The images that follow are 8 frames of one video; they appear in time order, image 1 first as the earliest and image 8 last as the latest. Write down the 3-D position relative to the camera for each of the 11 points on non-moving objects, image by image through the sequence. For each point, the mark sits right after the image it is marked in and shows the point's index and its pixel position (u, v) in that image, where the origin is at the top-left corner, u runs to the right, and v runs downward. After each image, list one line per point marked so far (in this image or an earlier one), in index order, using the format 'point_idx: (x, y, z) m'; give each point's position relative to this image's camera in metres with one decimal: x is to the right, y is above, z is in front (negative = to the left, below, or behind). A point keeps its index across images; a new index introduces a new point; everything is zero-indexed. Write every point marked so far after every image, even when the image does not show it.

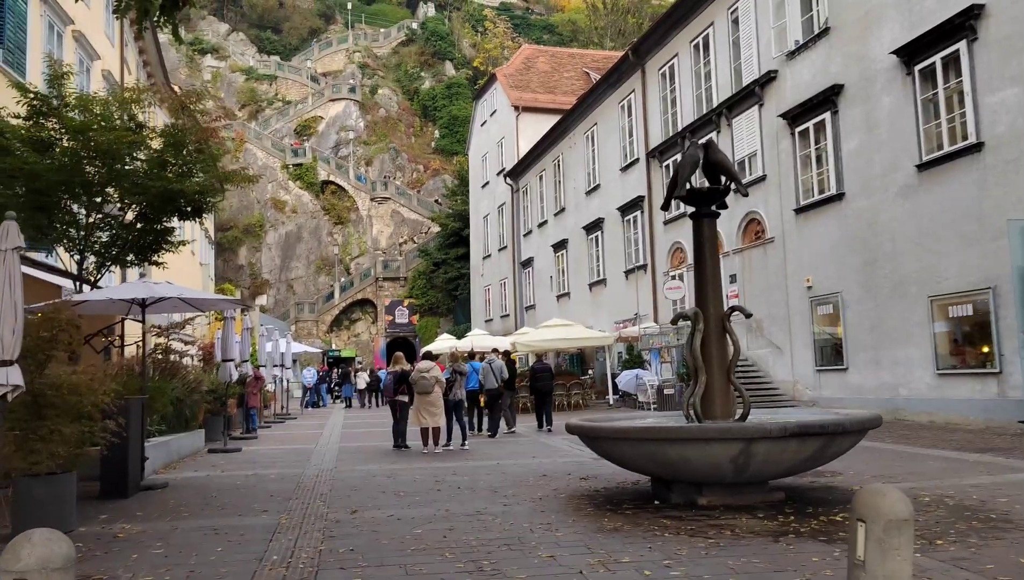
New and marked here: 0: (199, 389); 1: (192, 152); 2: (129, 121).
0: (-5.0, -1.6, +13.1) m
1: (-4.7, +2.1, +12.2) m
2: (-5.6, +2.5, +12.2) m
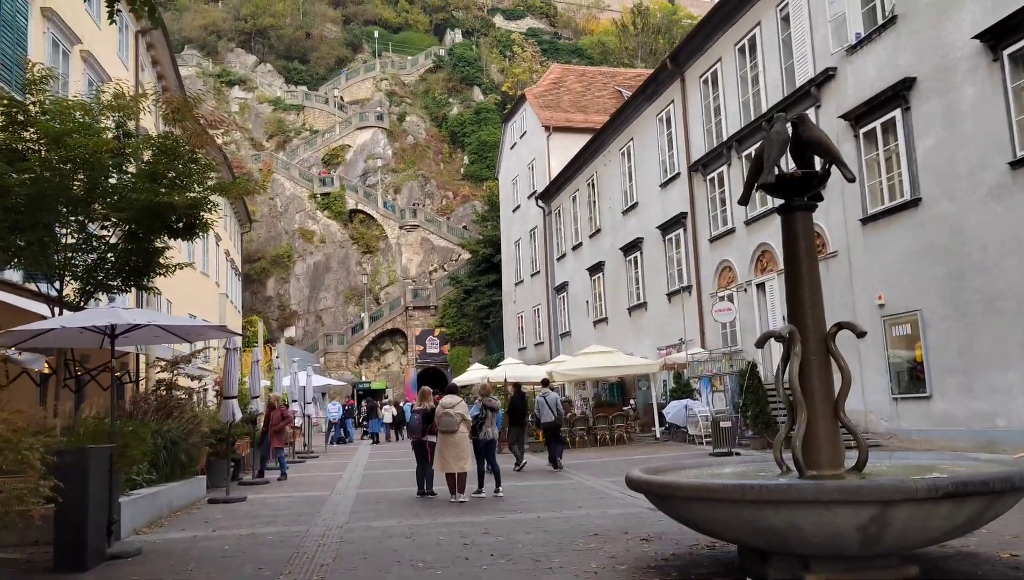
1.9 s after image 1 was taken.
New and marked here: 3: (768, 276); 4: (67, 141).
0: (-4.4, -2.0, +11.6) m
1: (-4.3, +1.7, +10.9) m
2: (-5.2, +2.1, +10.9) m
3: (+5.8, +0.3, +18.7) m
4: (-5.3, +1.8, +9.8) m
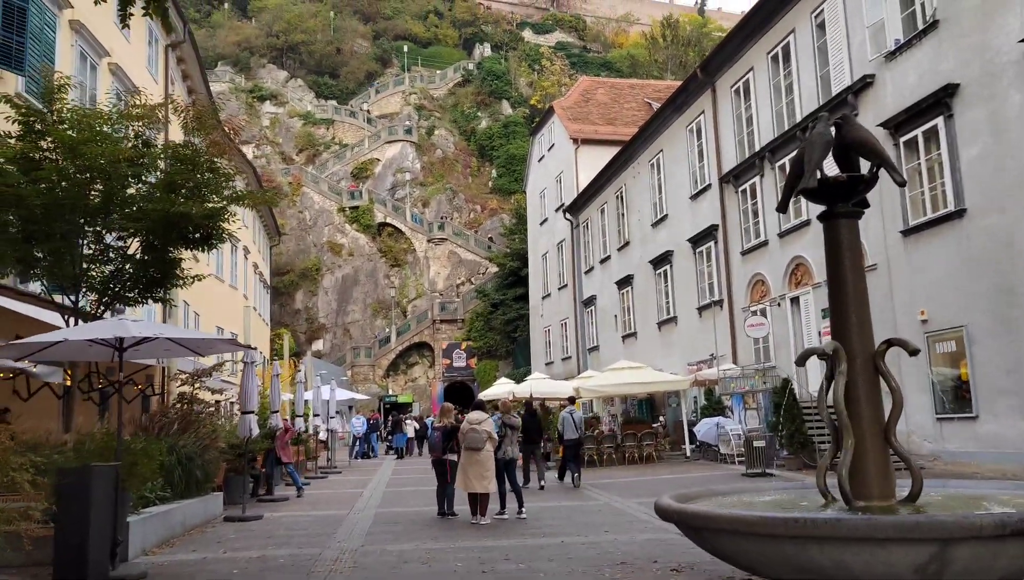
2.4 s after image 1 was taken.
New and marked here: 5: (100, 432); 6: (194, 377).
0: (-4.1, -2.2, +11.4) m
1: (-4.0, +1.5, +10.7) m
2: (-4.9, +1.9, +10.7) m
3: (+6.3, 0.0, +18.1) m
4: (-5.0, +1.6, +9.7) m
5: (-4.7, -1.6, +9.3) m
6: (-5.7, -1.6, +15.0) m
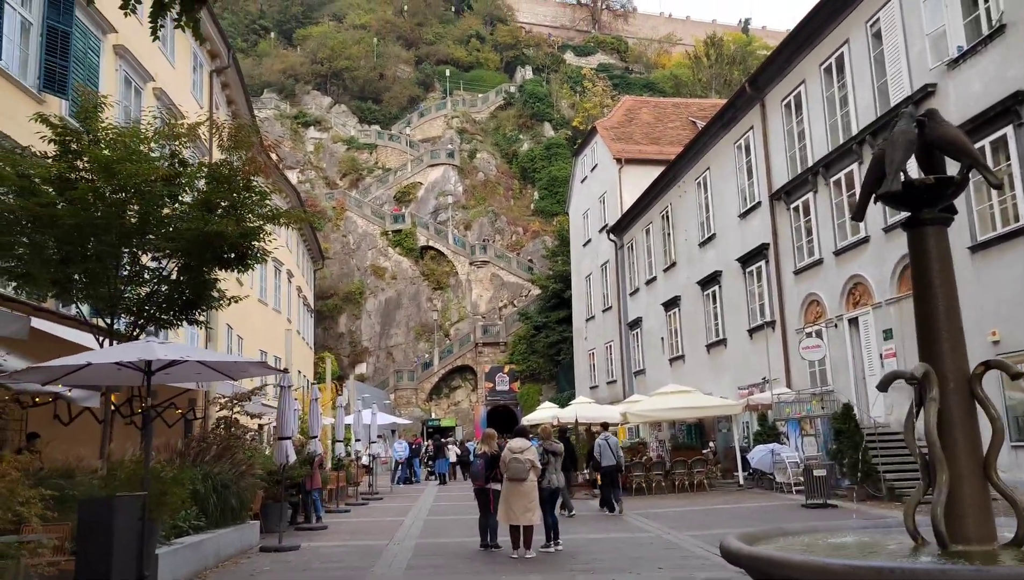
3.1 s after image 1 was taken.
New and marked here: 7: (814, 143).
0: (-3.5, -2.4, +11.0) m
1: (-3.4, +1.3, +10.4) m
2: (-4.3, +1.7, +10.5) m
3: (+7.3, -0.4, +17.3) m
4: (-4.5, +1.4, +9.5) m
5: (-4.2, -1.9, +9.0) m
6: (-4.9, -2.0, +14.7) m
7: (+7.0, +3.4, +19.4) m
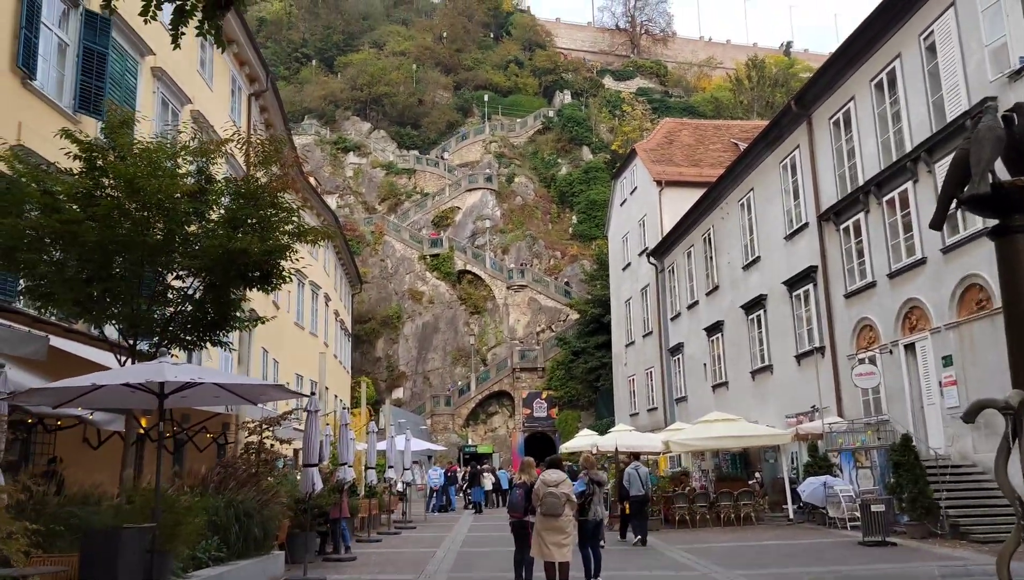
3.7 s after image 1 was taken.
0: (-3.0, -2.7, +10.5) m
1: (-3.0, +1.0, +10.1) m
2: (-3.8, +1.4, +10.2) m
3: (+8.0, -0.9, +16.4) m
4: (-4.1, +1.2, +9.2) m
5: (-3.8, -2.1, +8.6) m
6: (-4.3, -2.4, +14.3) m
7: (+7.9, +2.9, +18.6) m
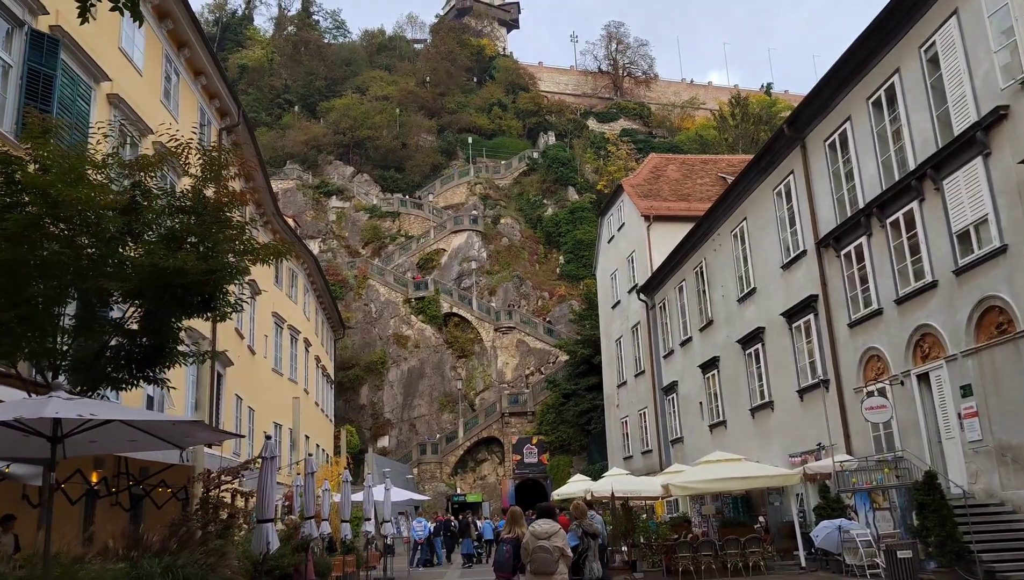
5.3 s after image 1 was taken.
0: (-3.2, -3.1, +9.2) m
1: (-3.2, +0.7, +8.9) m
2: (-4.1, +1.1, +9.1) m
3: (+7.7, -1.4, +15.3) m
4: (-4.3, +0.9, +8.0) m
5: (-3.9, -2.3, +7.3) m
6: (-4.5, -2.9, +13.0) m
7: (+7.5, +2.3, +17.7) m
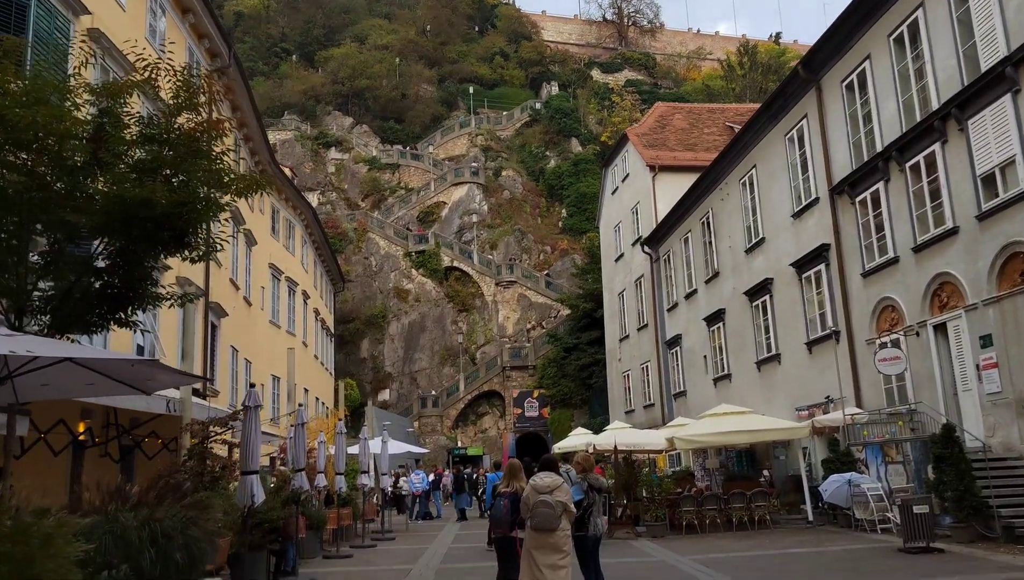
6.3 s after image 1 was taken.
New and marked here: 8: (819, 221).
0: (-3.2, -2.4, +8.7) m
1: (-3.2, +1.3, +8.2) m
2: (-4.1, +1.7, +8.4) m
3: (+7.7, -0.4, +14.7) m
4: (-4.3, +1.5, +7.3) m
5: (-4.0, -1.7, +6.7) m
6: (-4.5, -2.1, +12.5) m
7: (+7.5, +3.3, +16.9) m
8: (+7.2, +1.6, +19.5) m
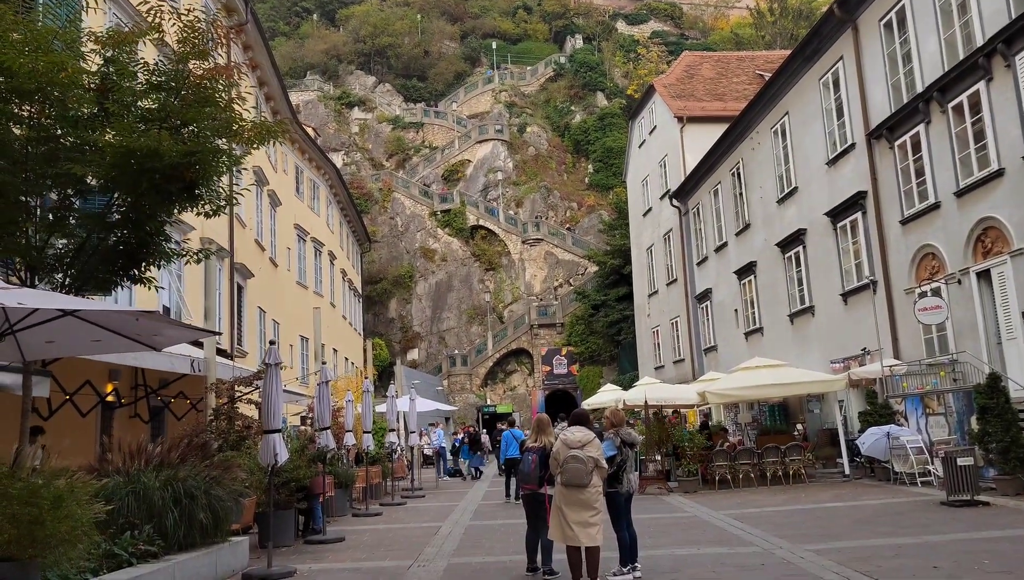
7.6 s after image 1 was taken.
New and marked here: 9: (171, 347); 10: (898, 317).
0: (-2.9, -1.9, +8.6) m
1: (-3.0, +1.8, +7.9) m
2: (-3.9, +2.1, +8.1) m
3: (+8.2, +0.5, +14.1) m
4: (-4.1, +1.8, +7.0) m
5: (-3.7, -1.4, +6.6) m
6: (-4.1, -1.5, +12.4) m
7: (+8.0, +4.4, +16.1) m
8: (+7.8, +2.8, +18.8) m
9: (-3.3, -0.6, +8.1) m
10: (+8.0, -0.6, +17.3) m
